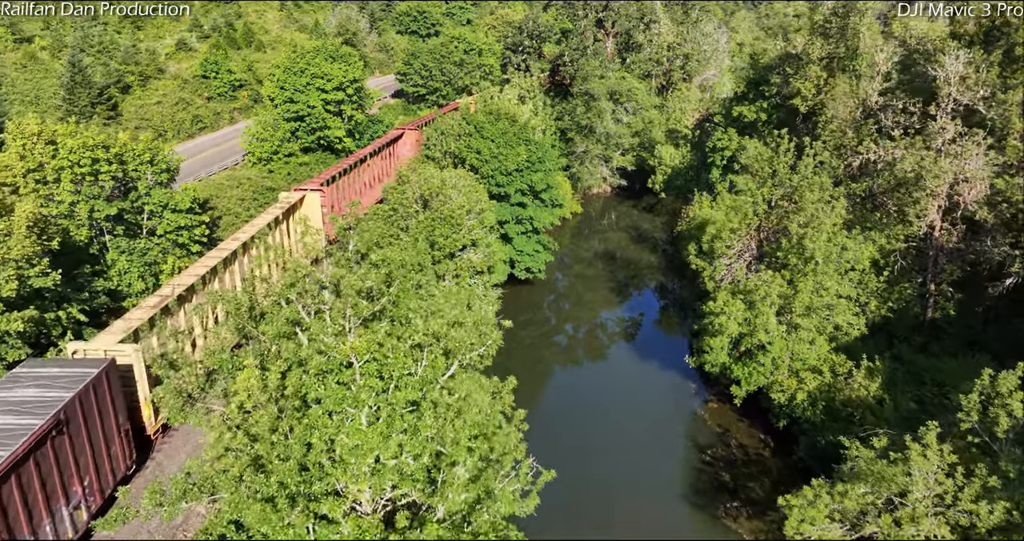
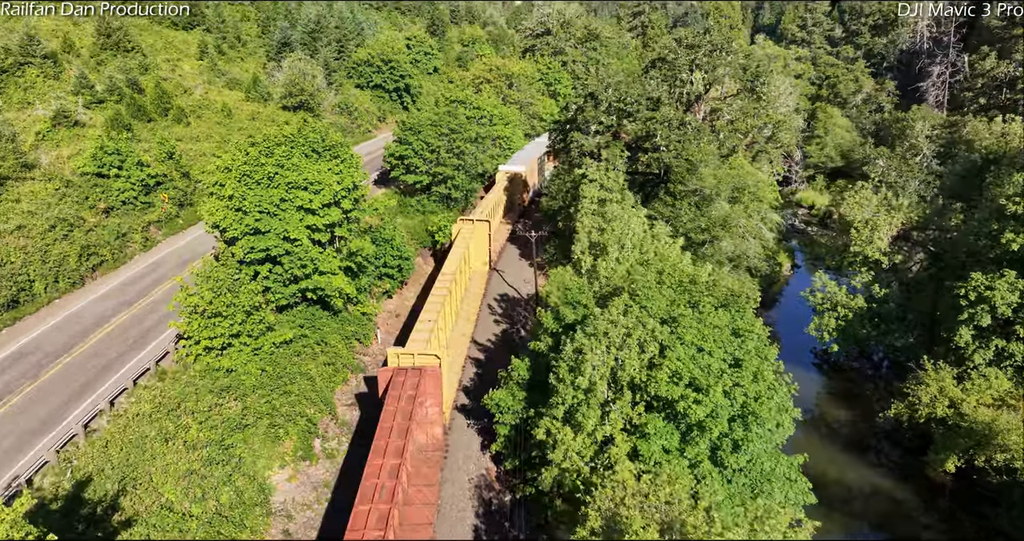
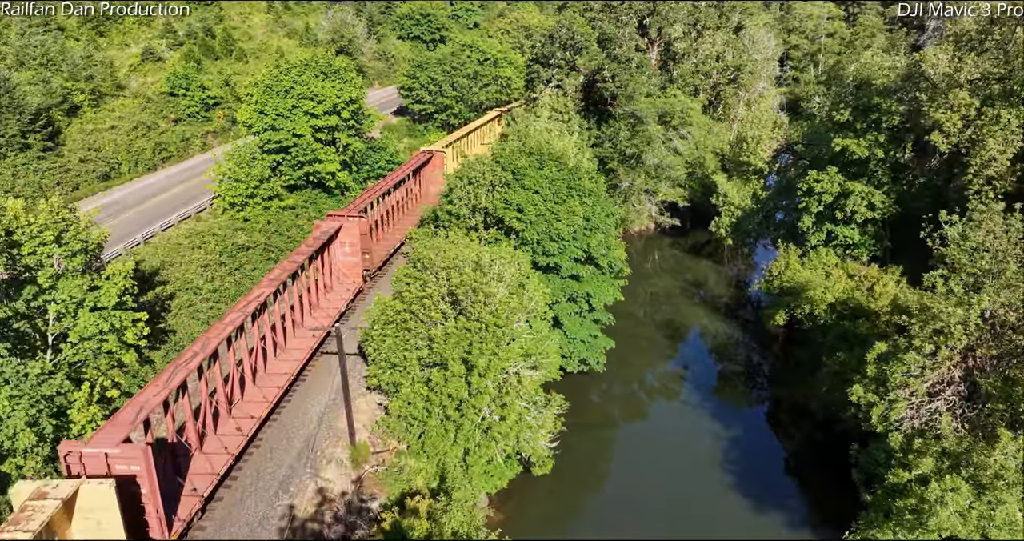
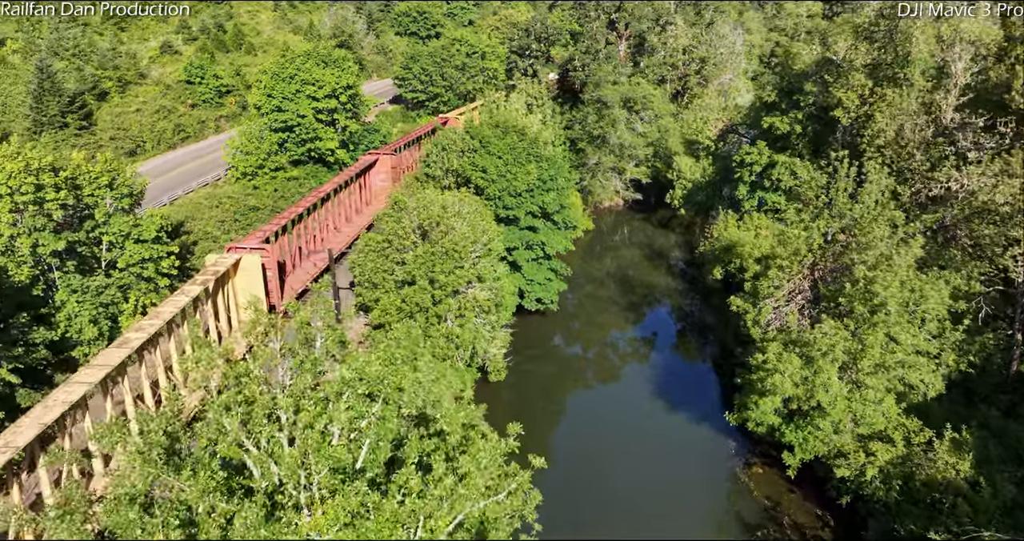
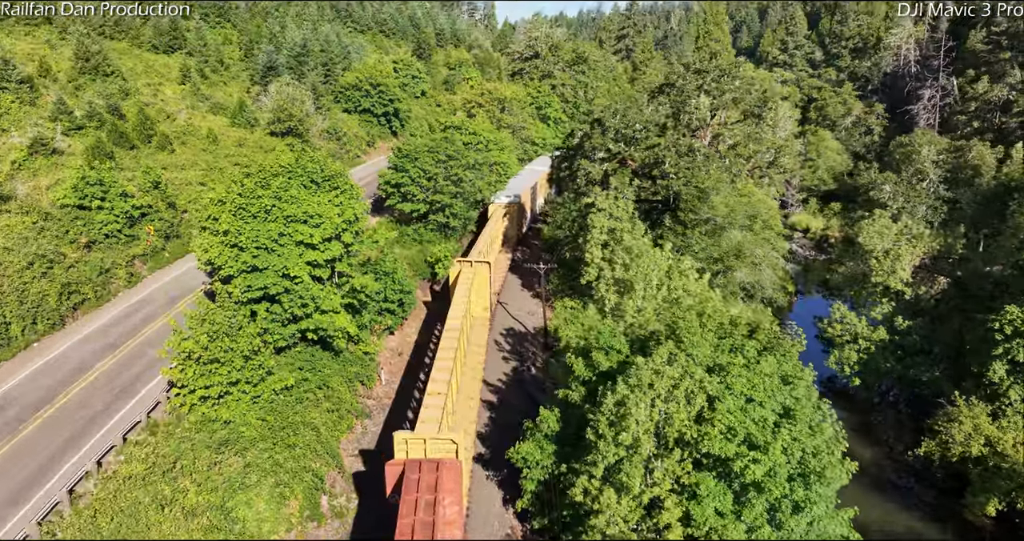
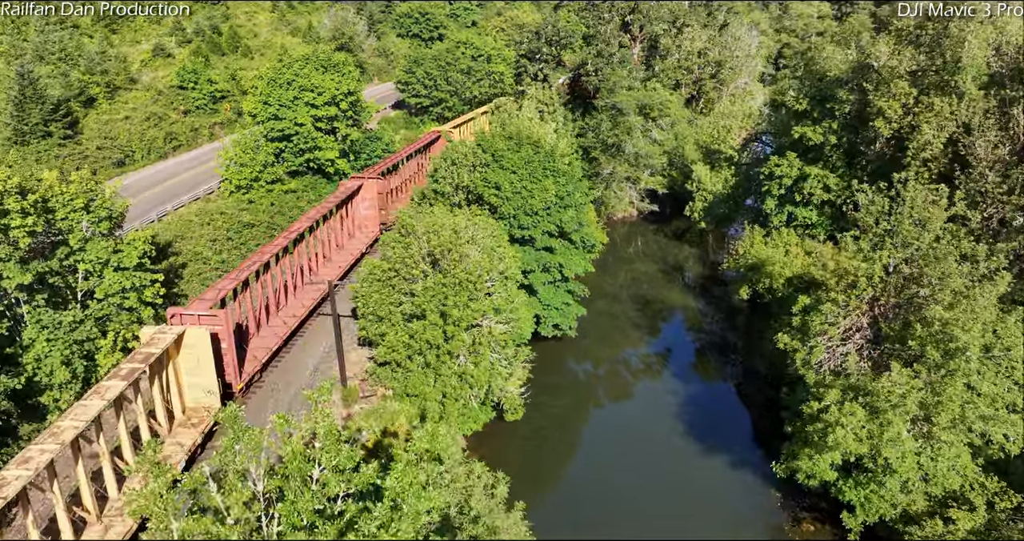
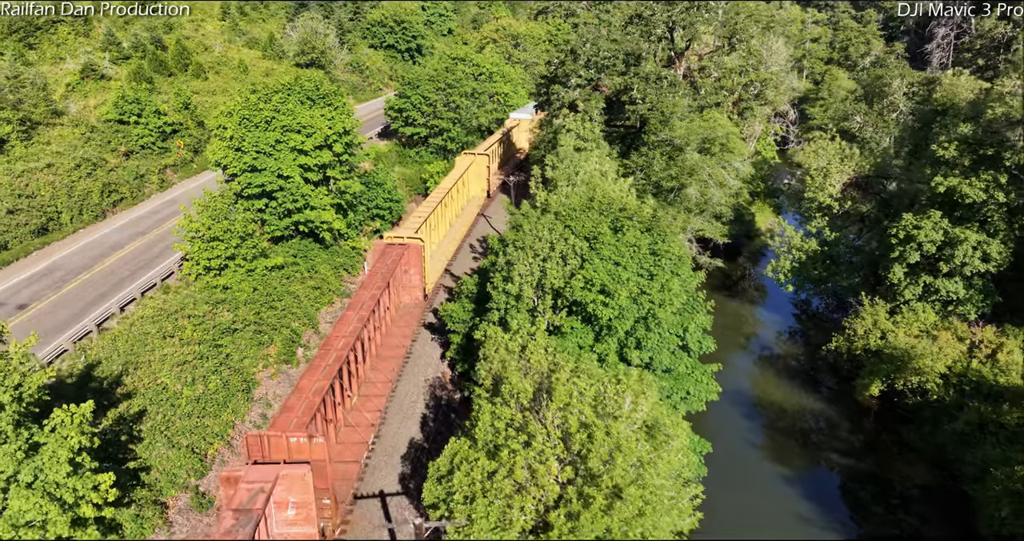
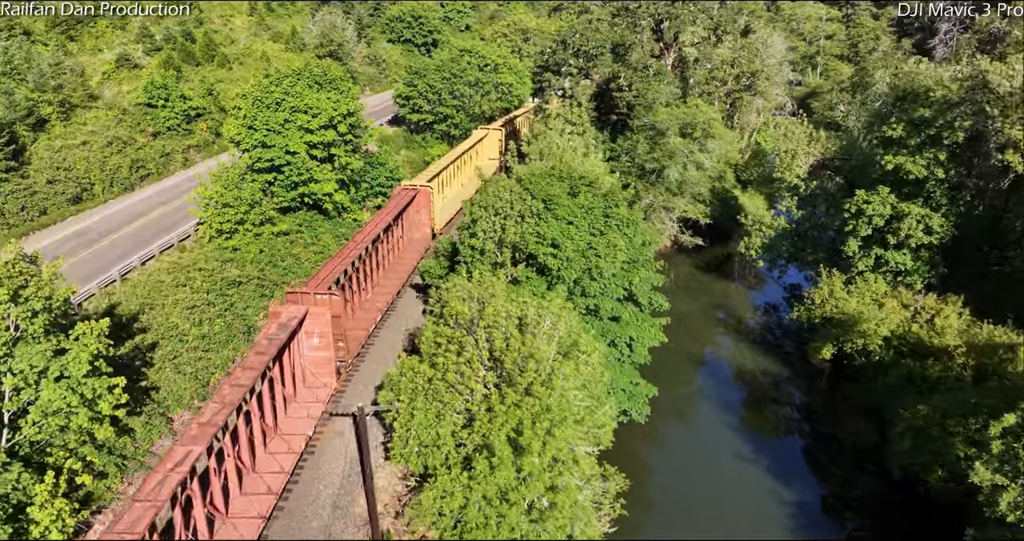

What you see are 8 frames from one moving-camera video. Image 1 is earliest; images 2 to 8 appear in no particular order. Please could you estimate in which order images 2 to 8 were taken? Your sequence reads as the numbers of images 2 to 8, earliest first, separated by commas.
4, 6, 3, 8, 7, 2, 5
